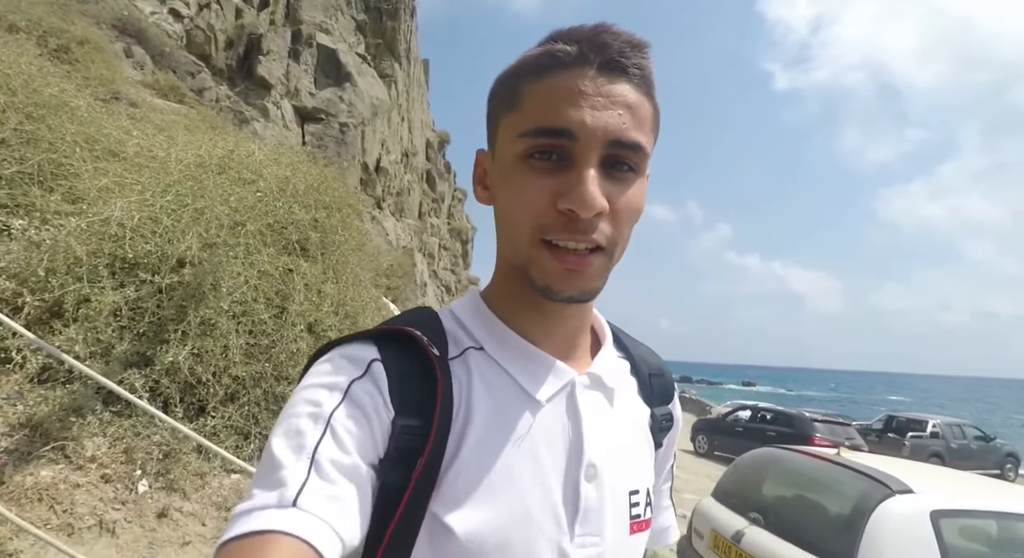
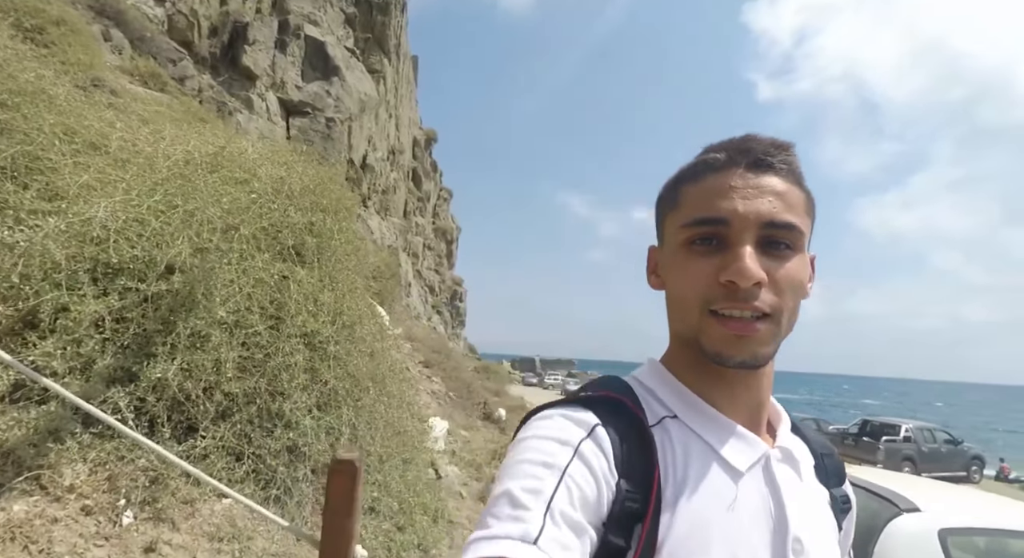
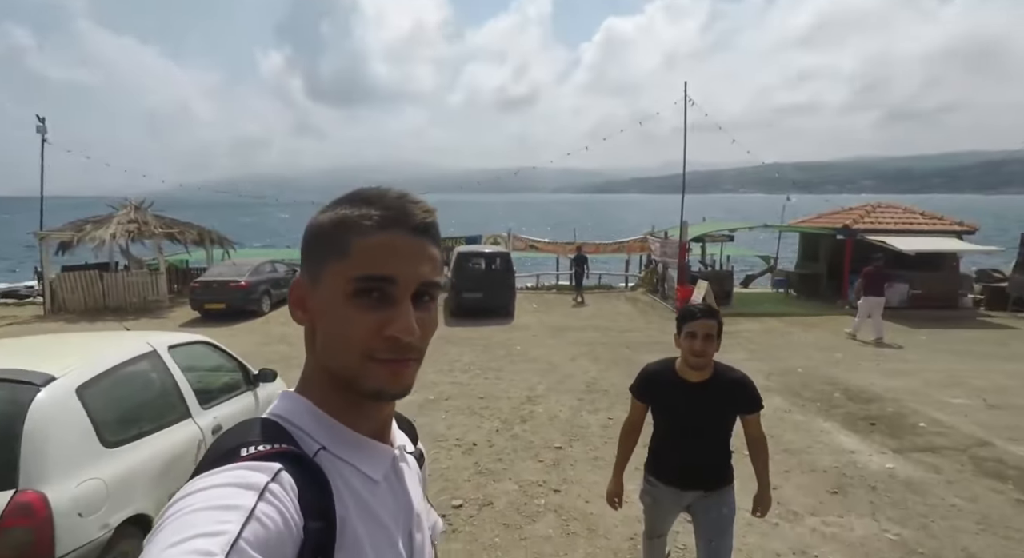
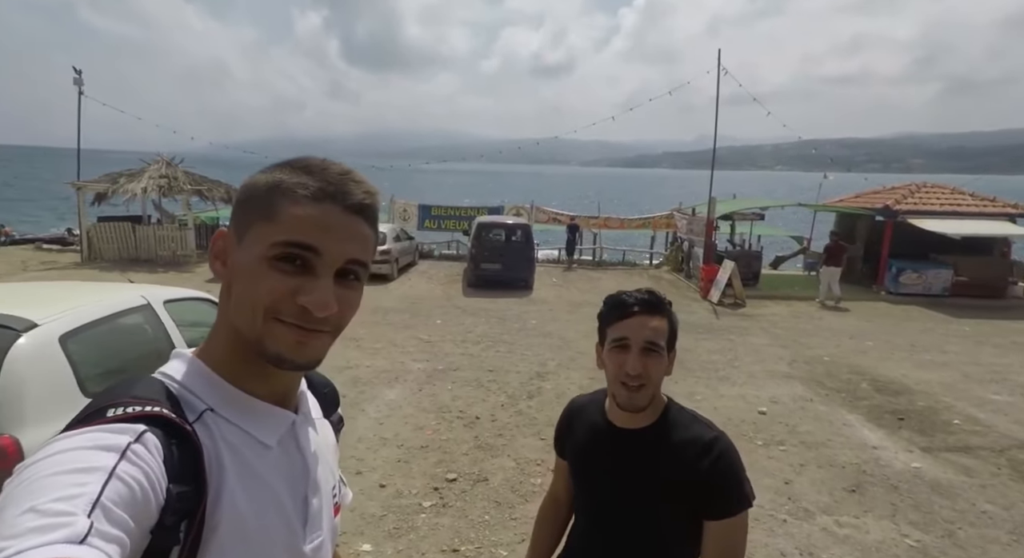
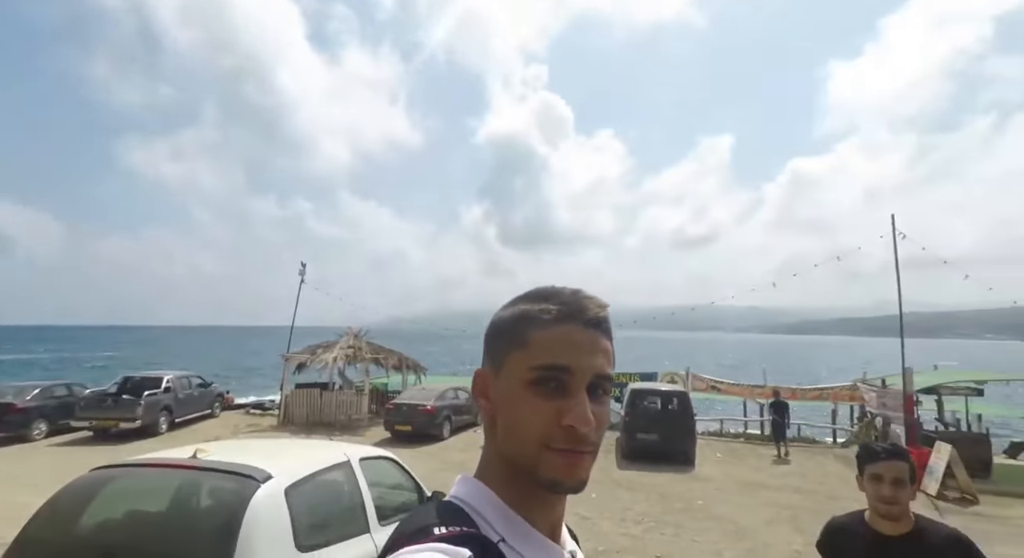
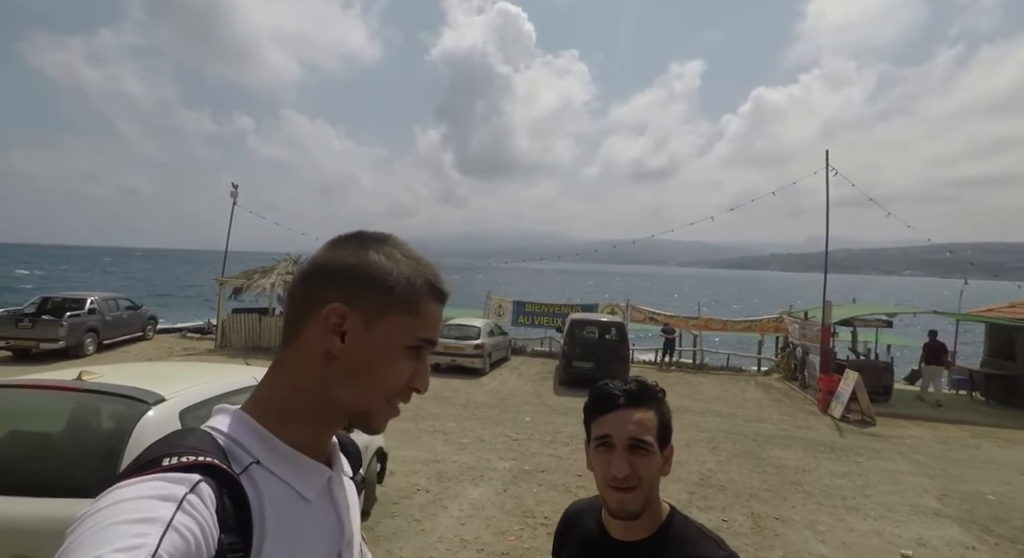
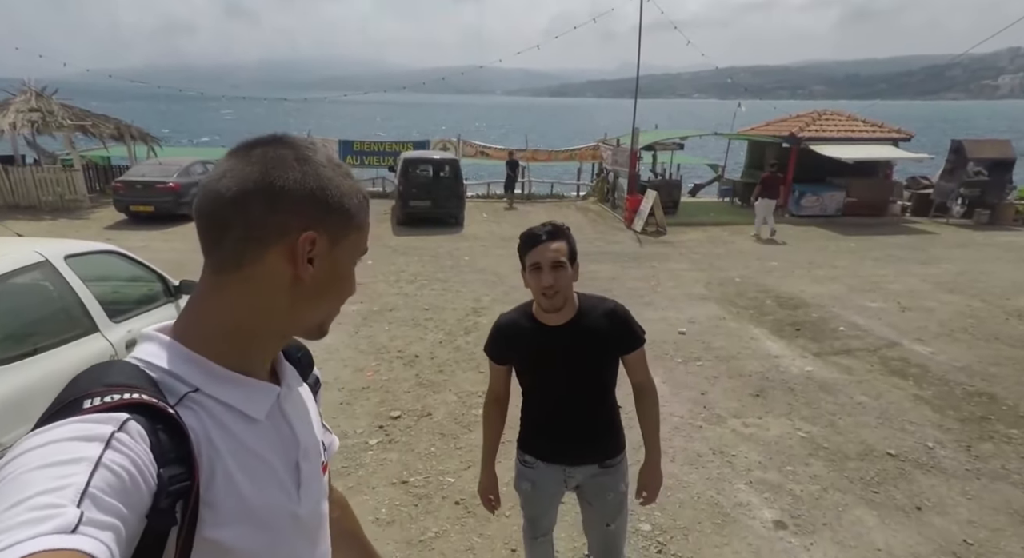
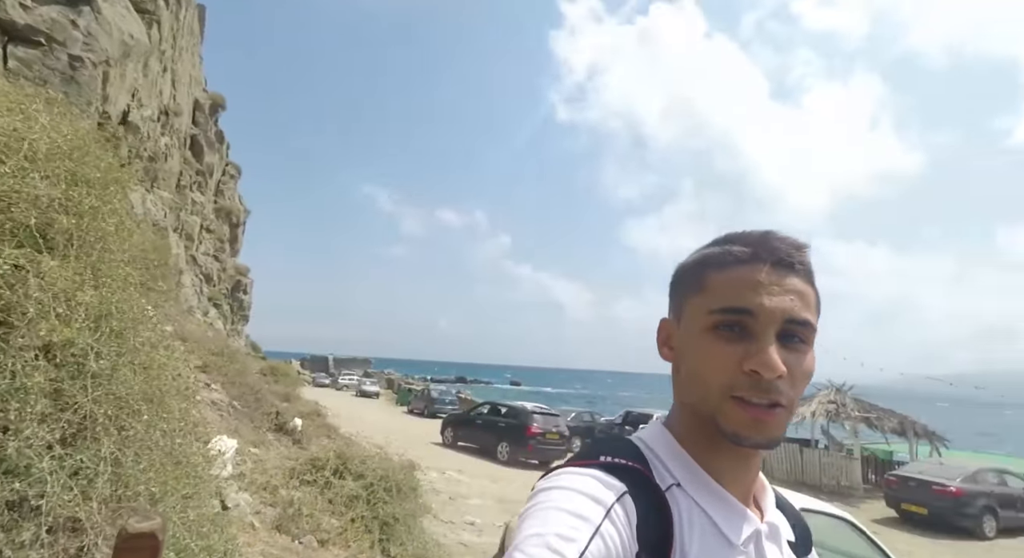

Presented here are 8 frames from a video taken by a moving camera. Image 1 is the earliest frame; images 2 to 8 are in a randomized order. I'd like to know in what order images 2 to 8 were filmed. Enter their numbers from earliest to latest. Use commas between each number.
2, 8, 5, 3, 7, 4, 6
